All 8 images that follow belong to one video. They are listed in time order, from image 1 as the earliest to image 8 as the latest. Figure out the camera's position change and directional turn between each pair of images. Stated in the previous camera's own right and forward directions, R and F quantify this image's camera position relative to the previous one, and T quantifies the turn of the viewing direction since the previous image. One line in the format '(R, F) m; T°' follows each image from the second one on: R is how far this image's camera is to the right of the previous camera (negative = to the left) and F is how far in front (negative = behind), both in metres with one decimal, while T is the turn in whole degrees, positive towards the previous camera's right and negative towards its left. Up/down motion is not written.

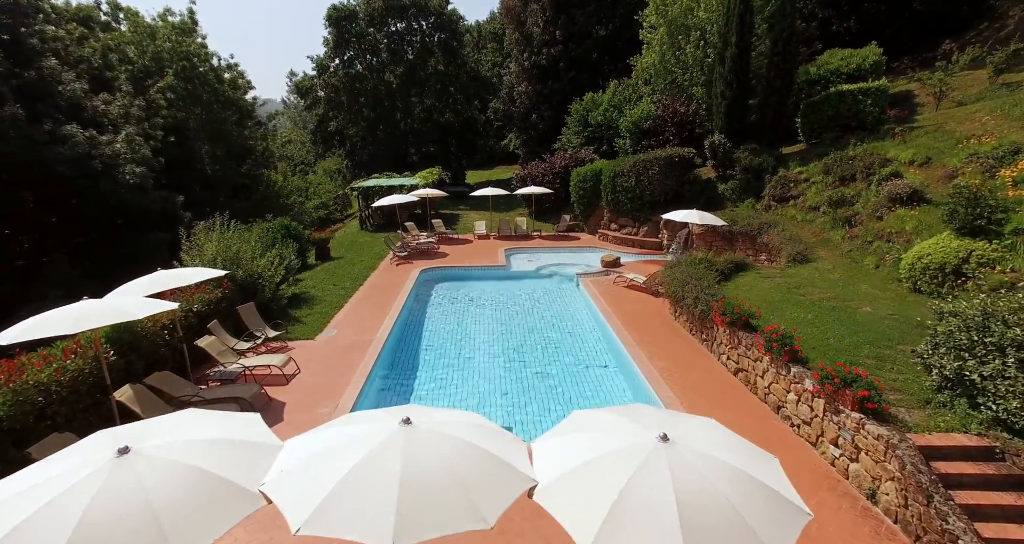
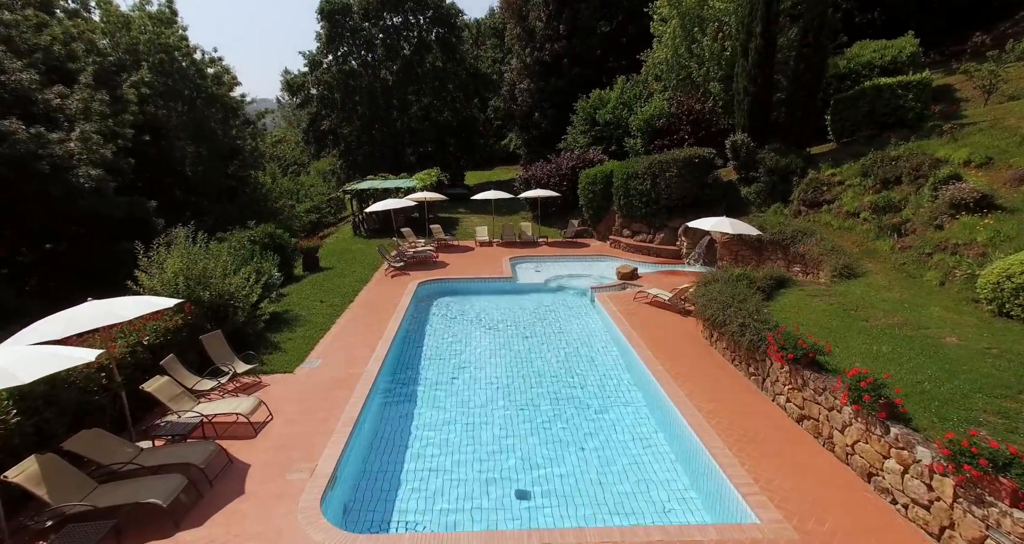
(-0.3, +1.4) m; 0°
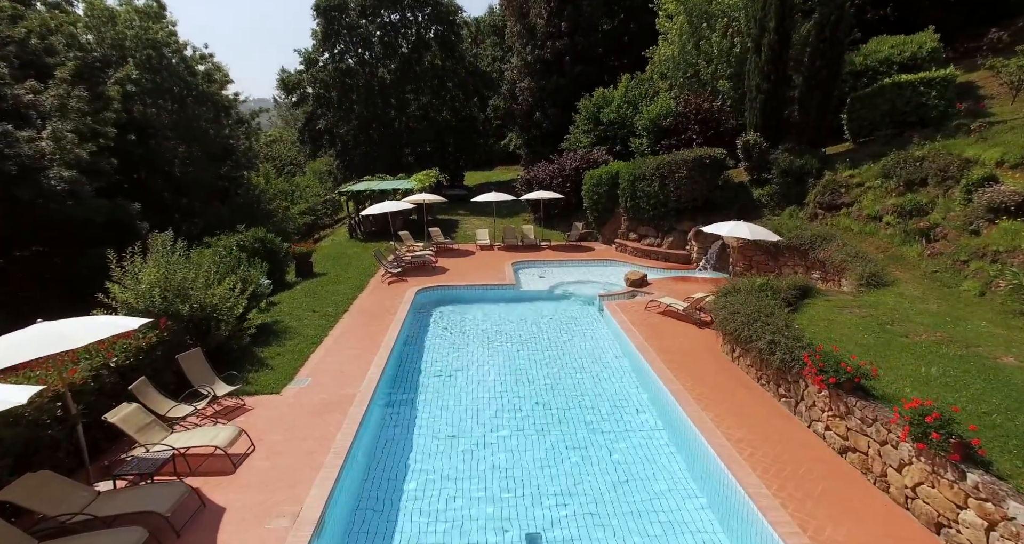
(-0.2, +0.7) m; 0°
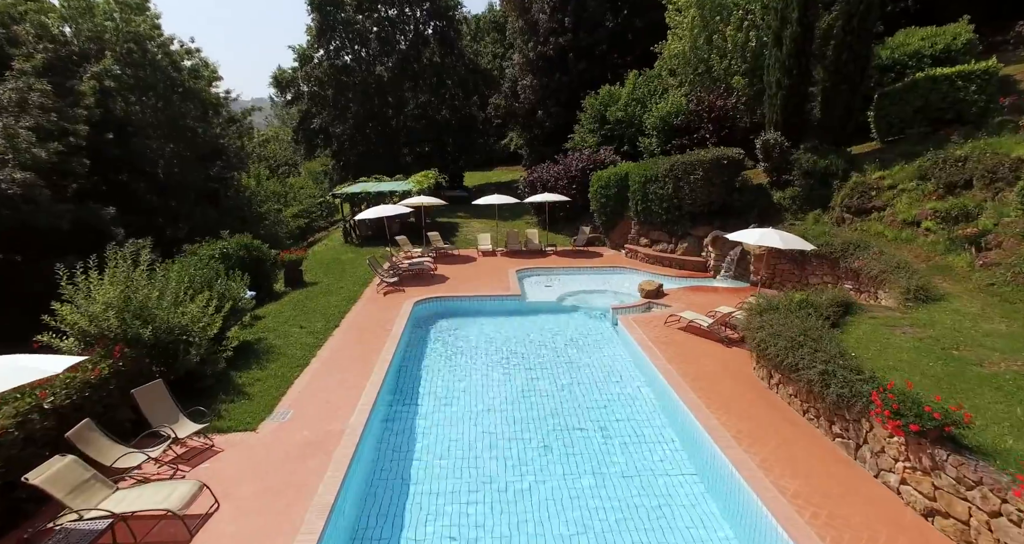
(-0.2, +1.0) m; 0°
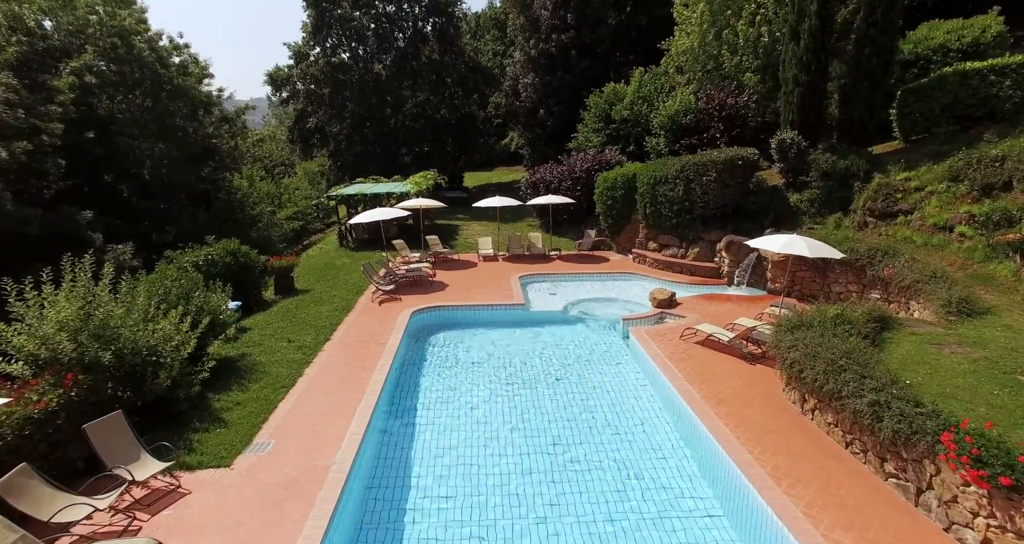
(-0.1, +0.8) m; 0°
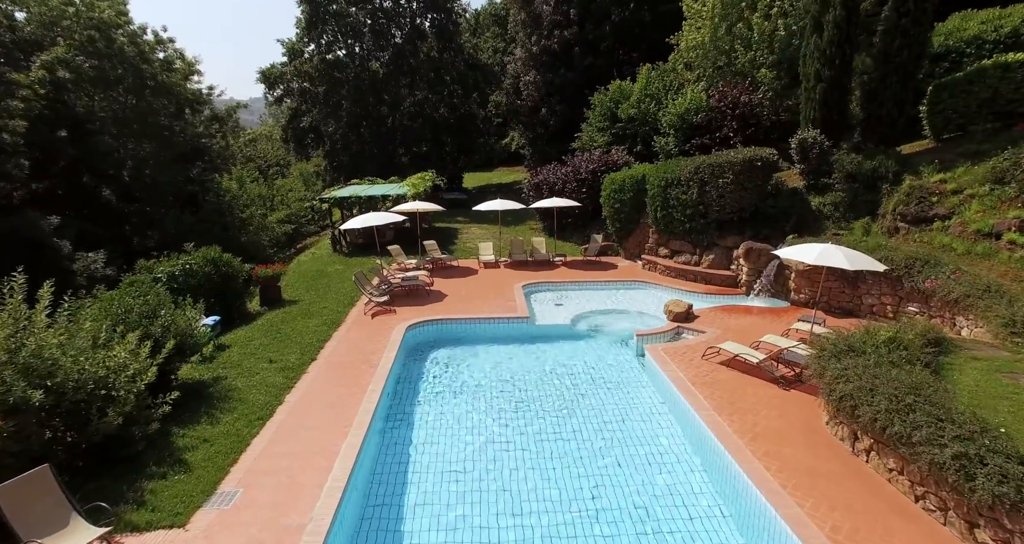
(-0.1, +0.9) m; 0°
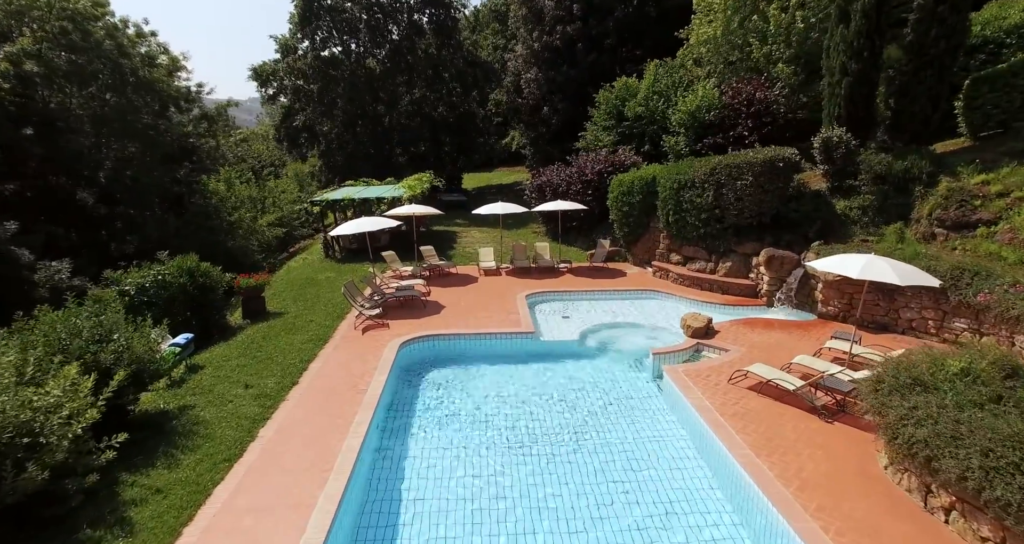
(-0.1, +1.0) m; 0°
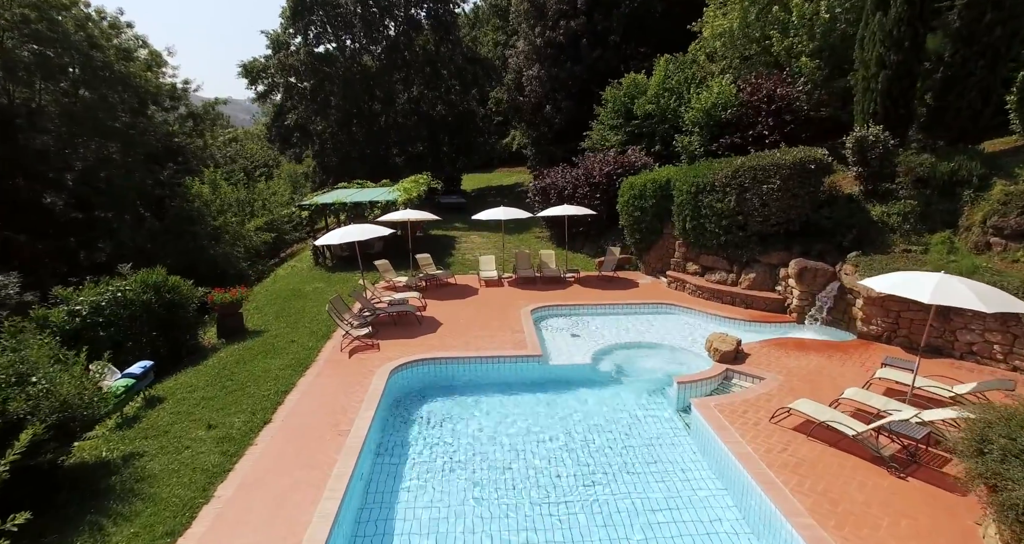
(-0.1, +1.1) m; 0°
